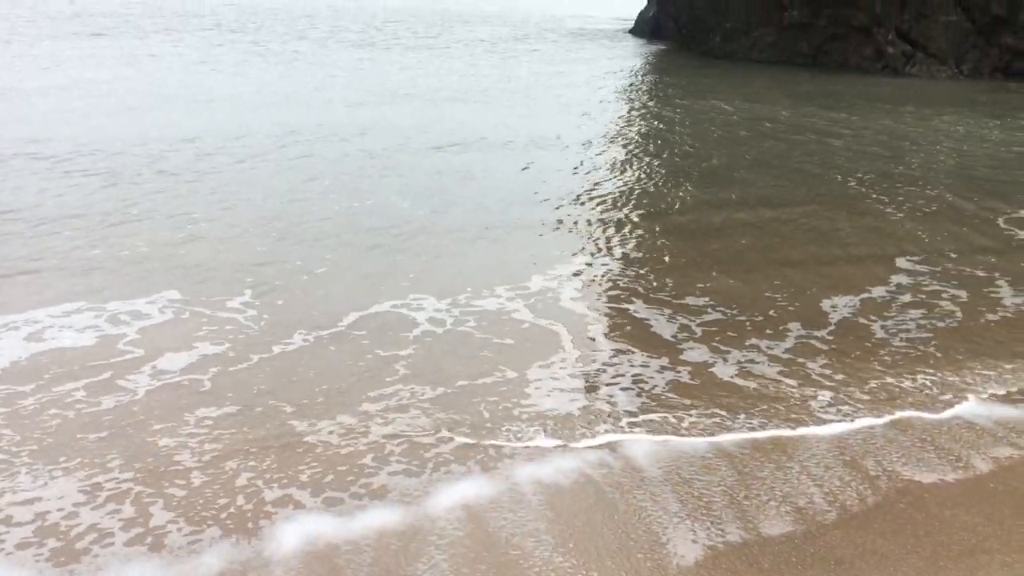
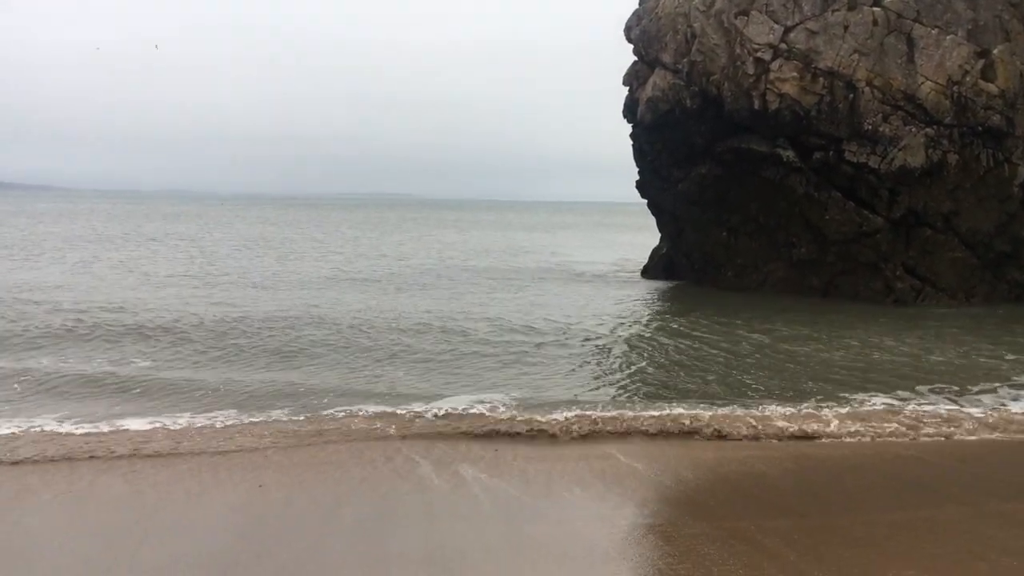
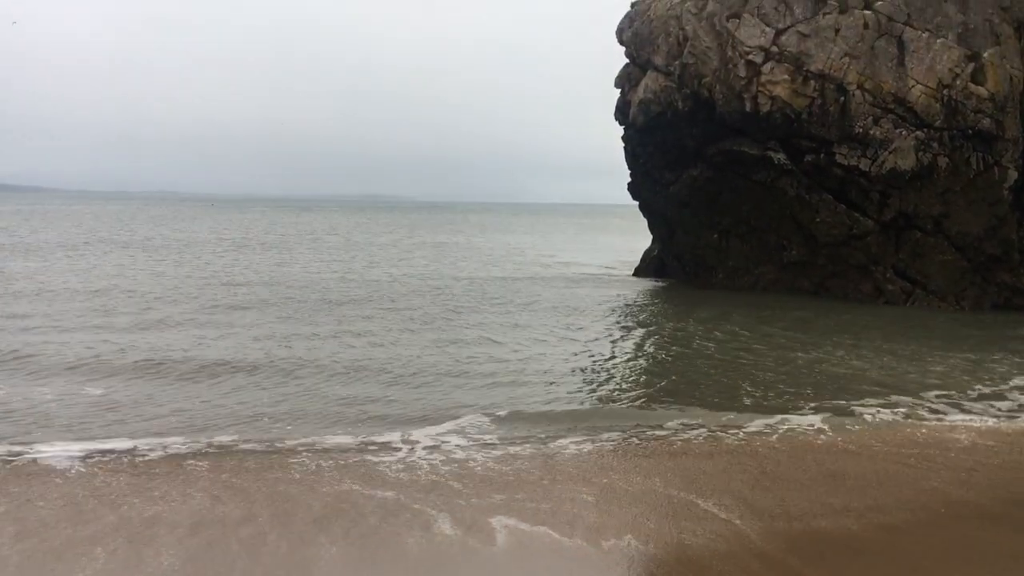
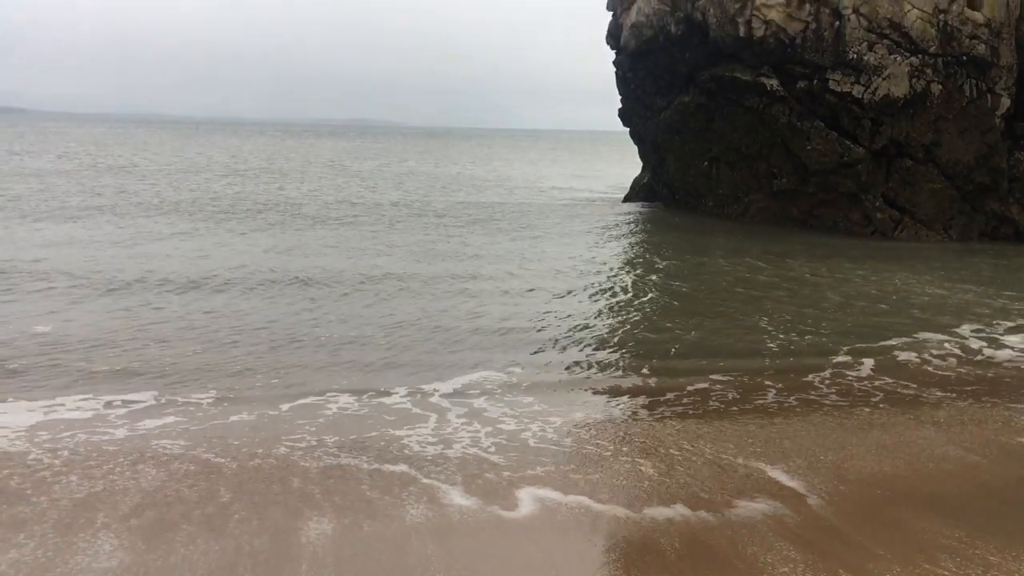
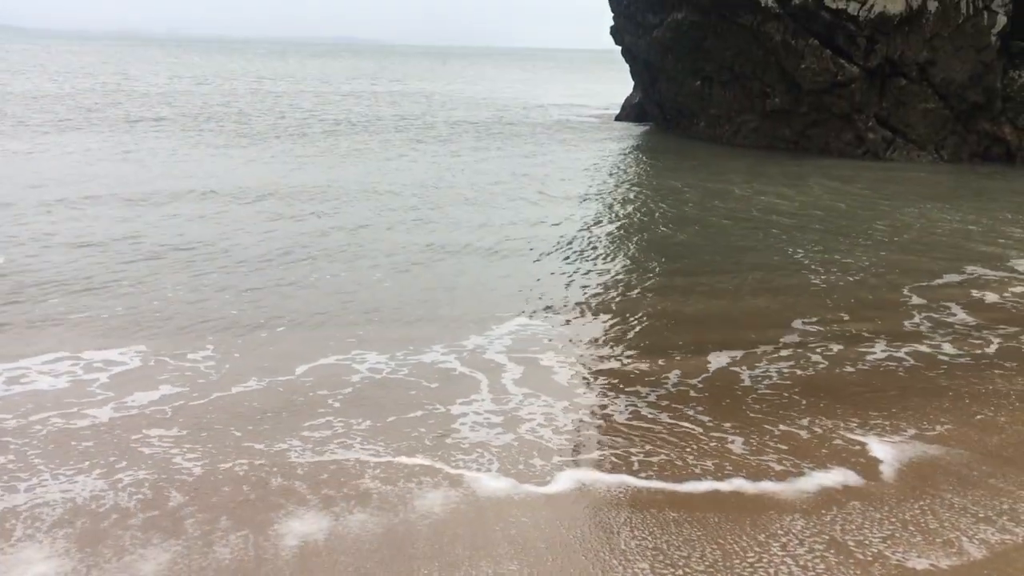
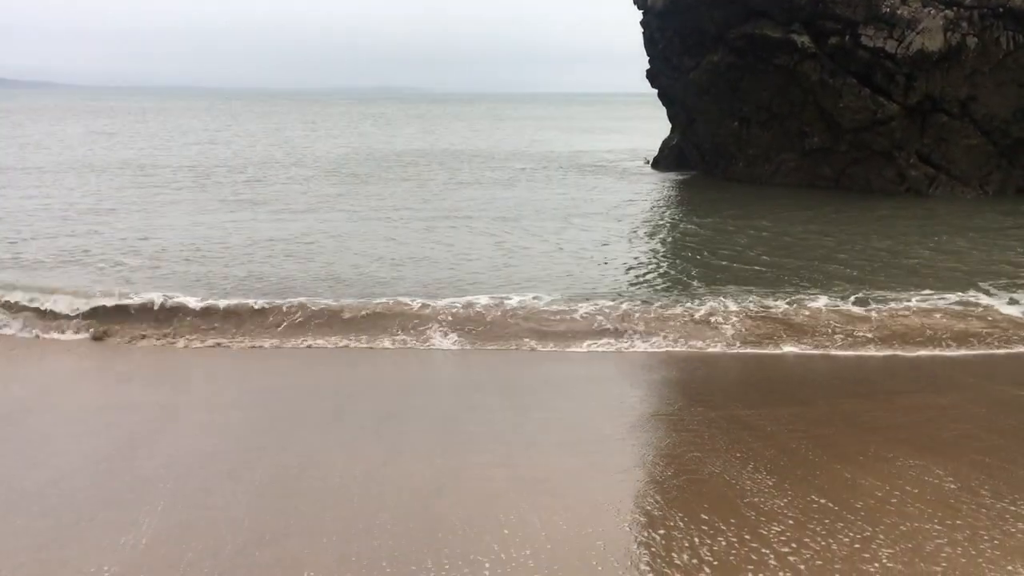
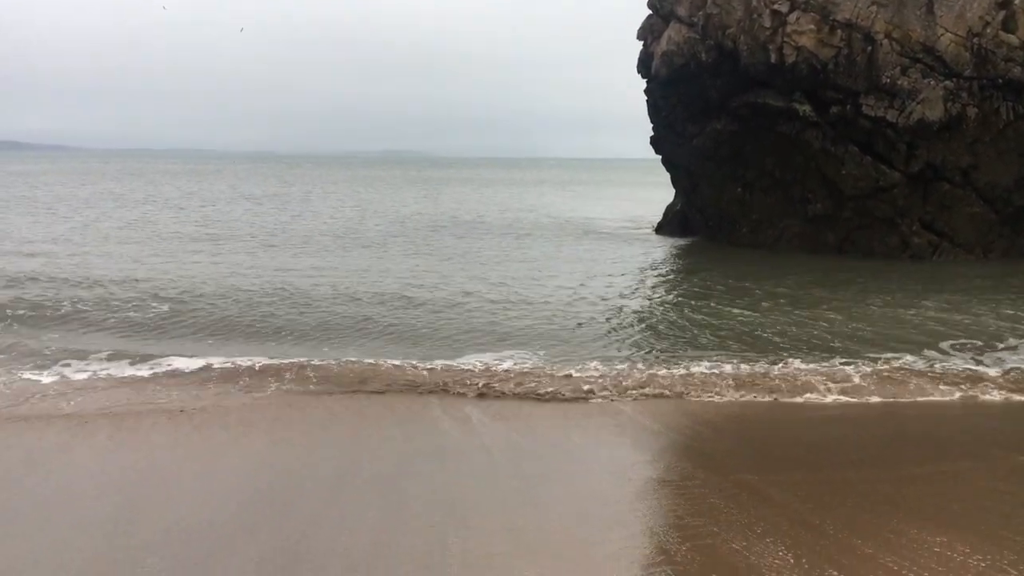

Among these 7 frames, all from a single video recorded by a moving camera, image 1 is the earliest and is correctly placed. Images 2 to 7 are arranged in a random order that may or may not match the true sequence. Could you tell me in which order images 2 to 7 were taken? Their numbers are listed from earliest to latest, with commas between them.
5, 4, 3, 2, 7, 6
